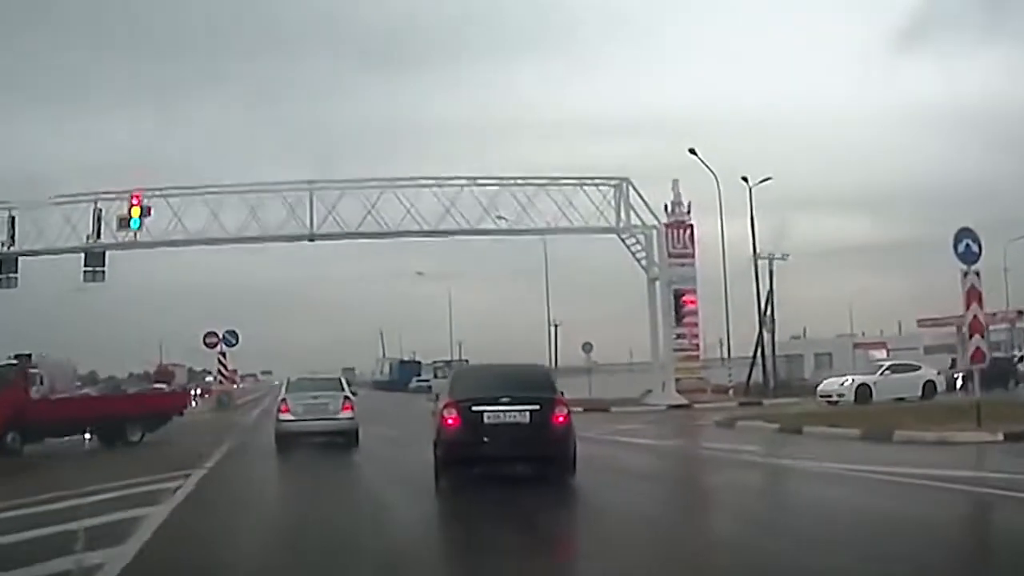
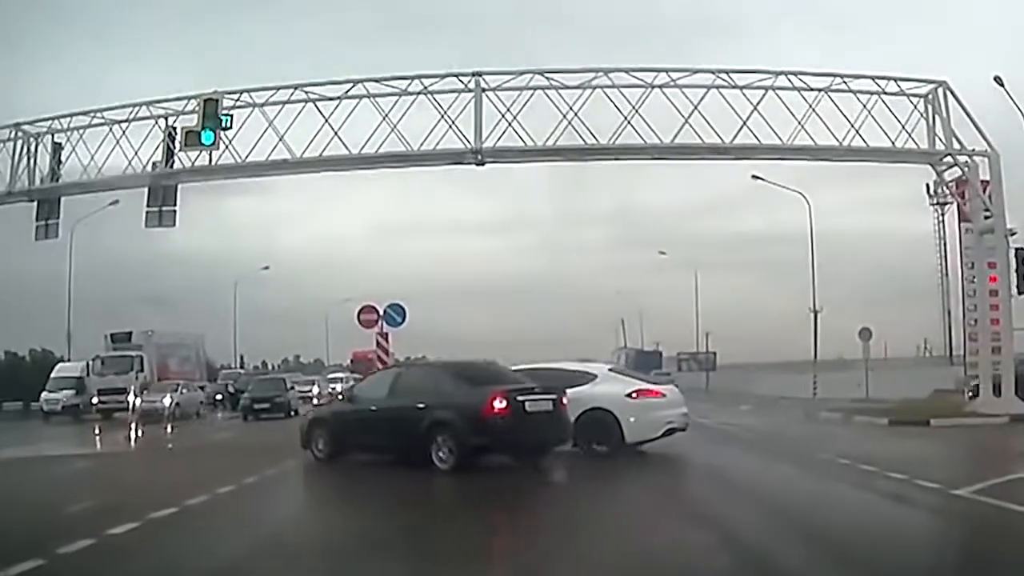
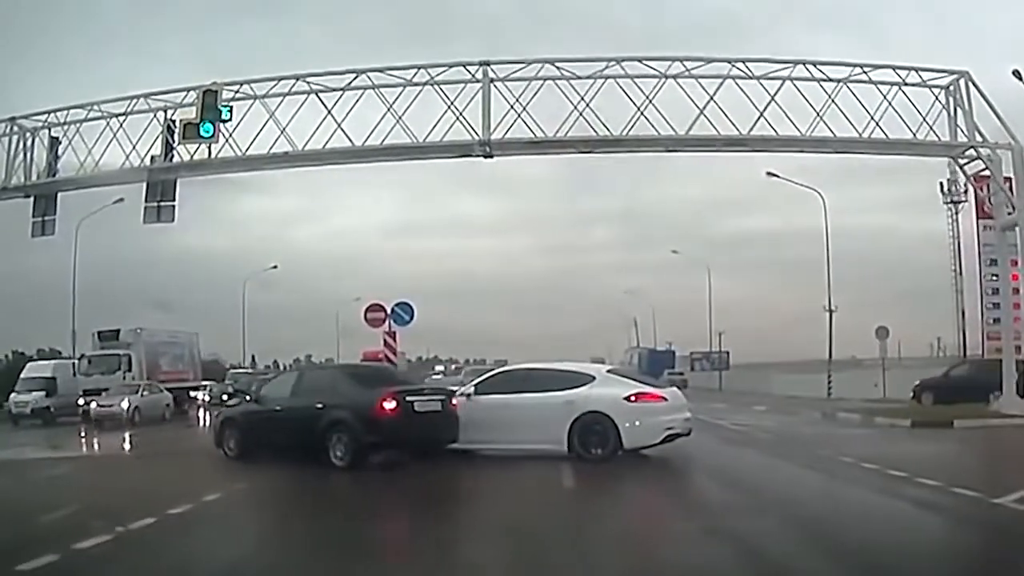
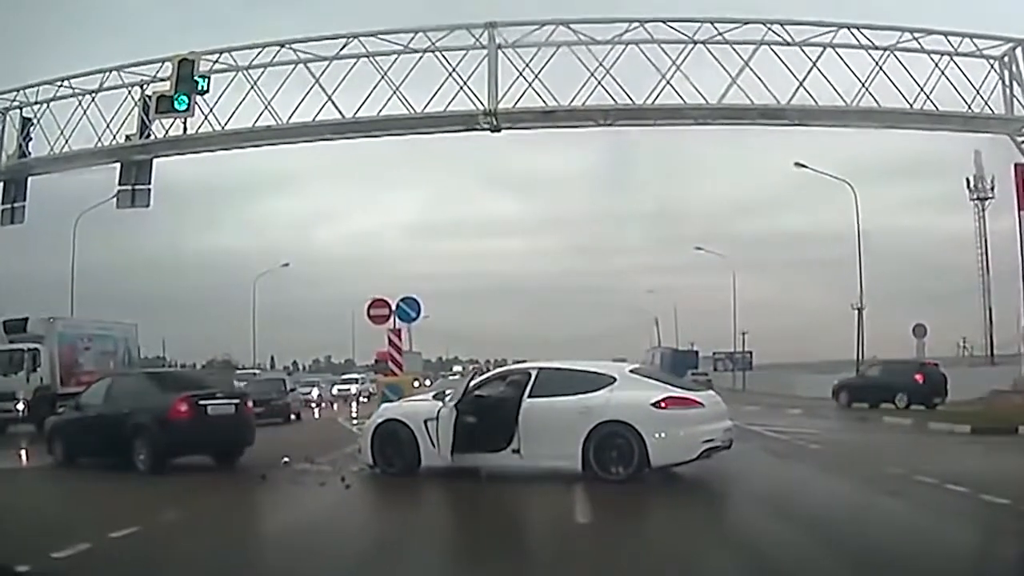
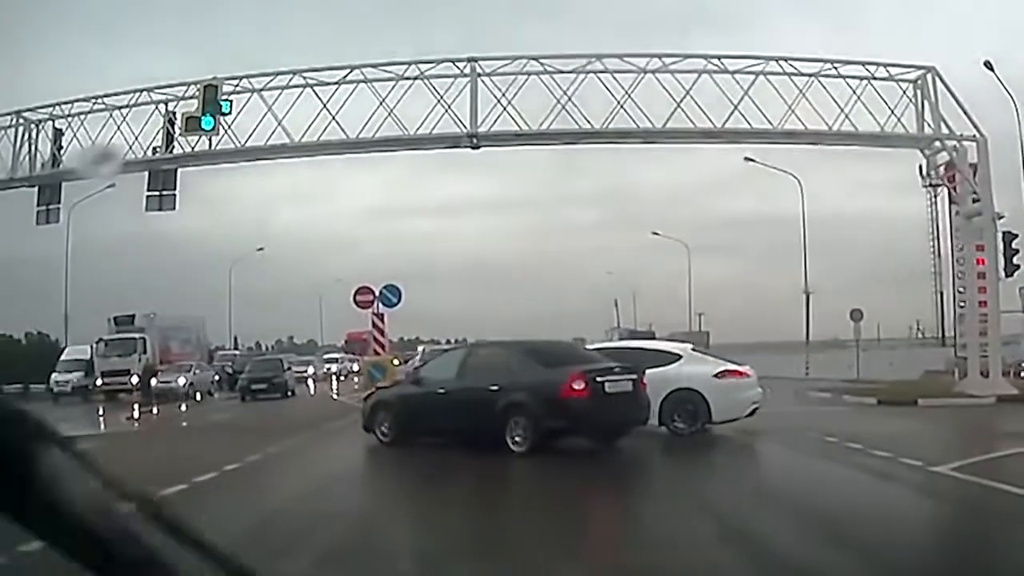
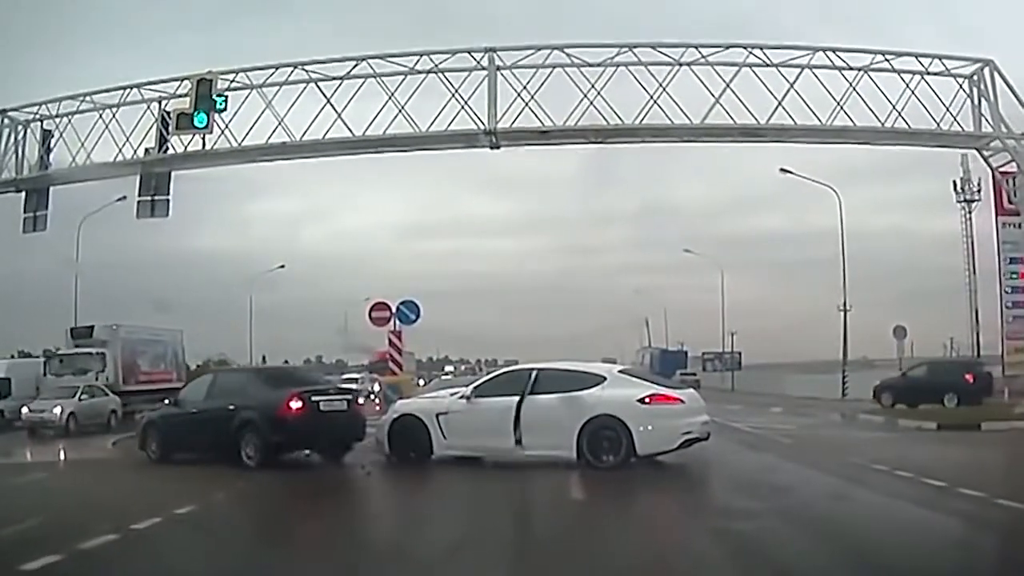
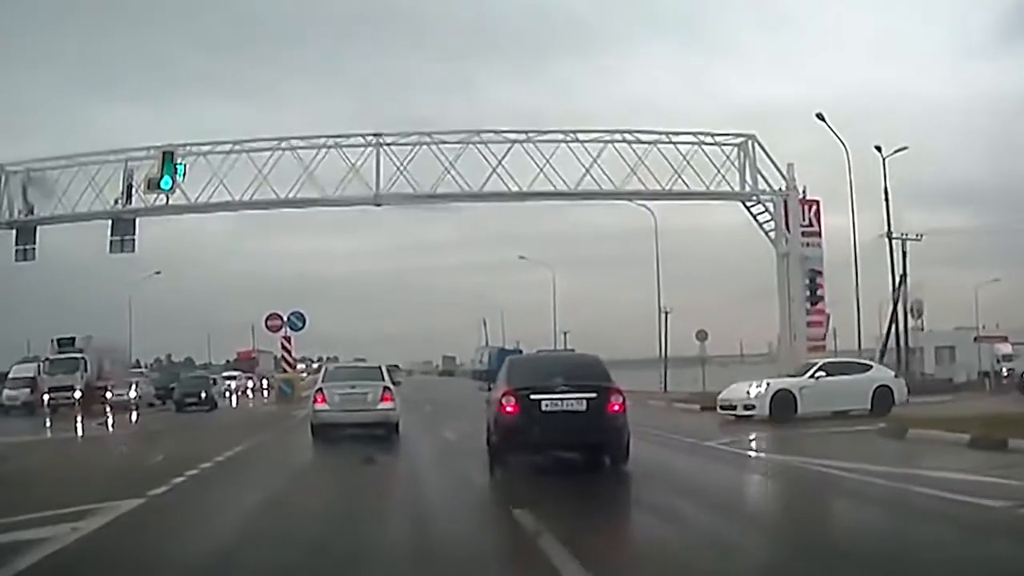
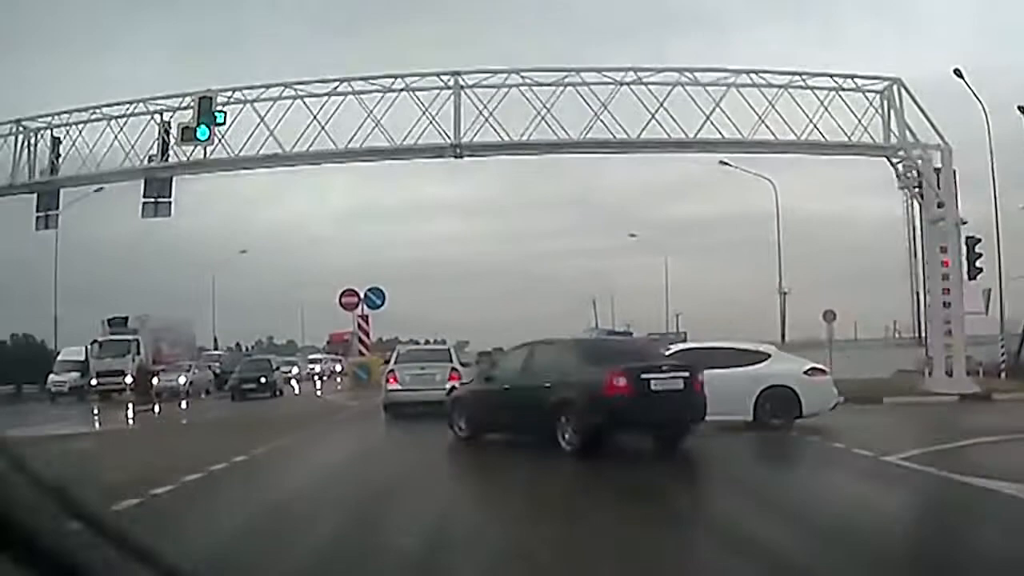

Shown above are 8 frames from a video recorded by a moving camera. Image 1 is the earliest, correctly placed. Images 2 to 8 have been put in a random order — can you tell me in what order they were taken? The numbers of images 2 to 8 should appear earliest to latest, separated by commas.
7, 8, 5, 2, 3, 6, 4
